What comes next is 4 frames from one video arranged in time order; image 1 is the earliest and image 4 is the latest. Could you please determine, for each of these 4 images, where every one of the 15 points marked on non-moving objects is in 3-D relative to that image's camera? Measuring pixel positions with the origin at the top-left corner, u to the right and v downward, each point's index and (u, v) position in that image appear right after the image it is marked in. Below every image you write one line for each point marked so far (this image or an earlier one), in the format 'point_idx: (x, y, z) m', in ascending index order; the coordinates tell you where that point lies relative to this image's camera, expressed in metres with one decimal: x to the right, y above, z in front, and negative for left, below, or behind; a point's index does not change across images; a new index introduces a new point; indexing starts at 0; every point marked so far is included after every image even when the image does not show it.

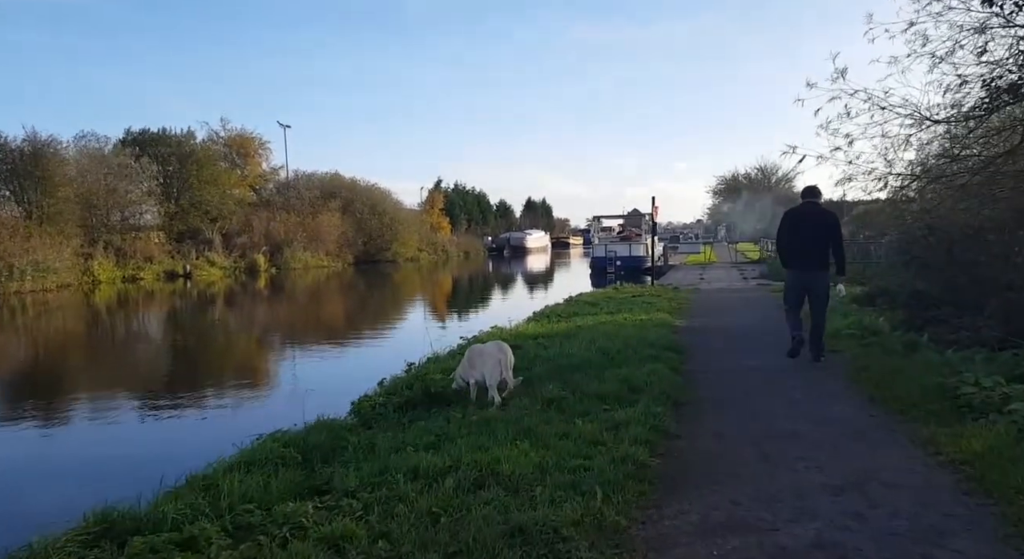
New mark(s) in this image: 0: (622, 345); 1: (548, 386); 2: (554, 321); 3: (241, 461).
0: (+1.3, -0.8, +8.2) m
1: (+0.3, -0.9, +6.0) m
2: (+0.7, -0.7, +11.5) m
3: (-1.6, -1.1, +4.3) m
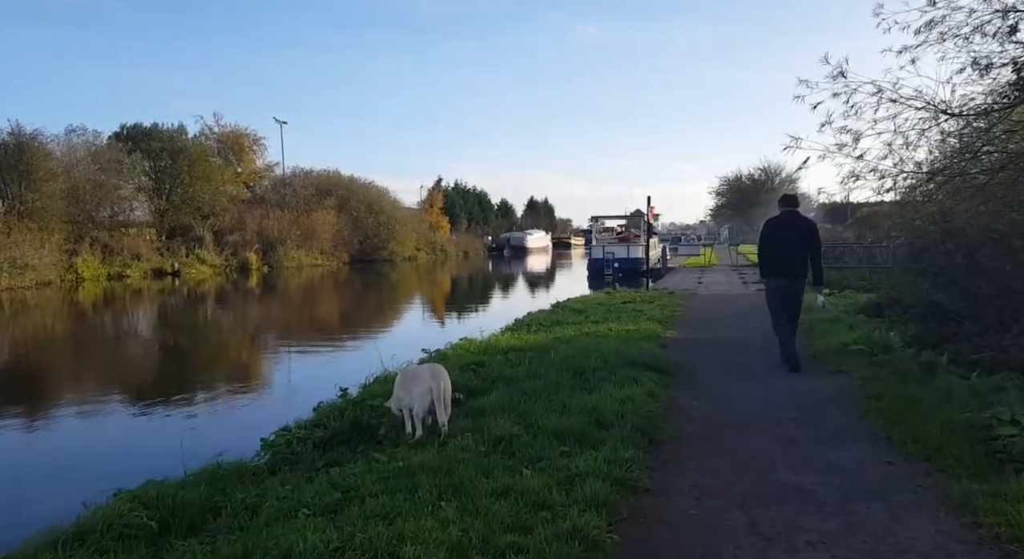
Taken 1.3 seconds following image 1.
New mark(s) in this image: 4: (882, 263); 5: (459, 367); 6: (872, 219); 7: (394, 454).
0: (+0.9, -0.9, +7.3) m
1: (-0.1, -1.0, +5.1) m
2: (+0.3, -0.8, +10.5) m
3: (-2.0, -1.2, +3.3) m
4: (+9.5, +0.4, +18.2) m
5: (-0.6, -0.9, +7.4) m
6: (+6.9, +1.1, +13.6) m
7: (-0.7, -1.1, +4.4) m
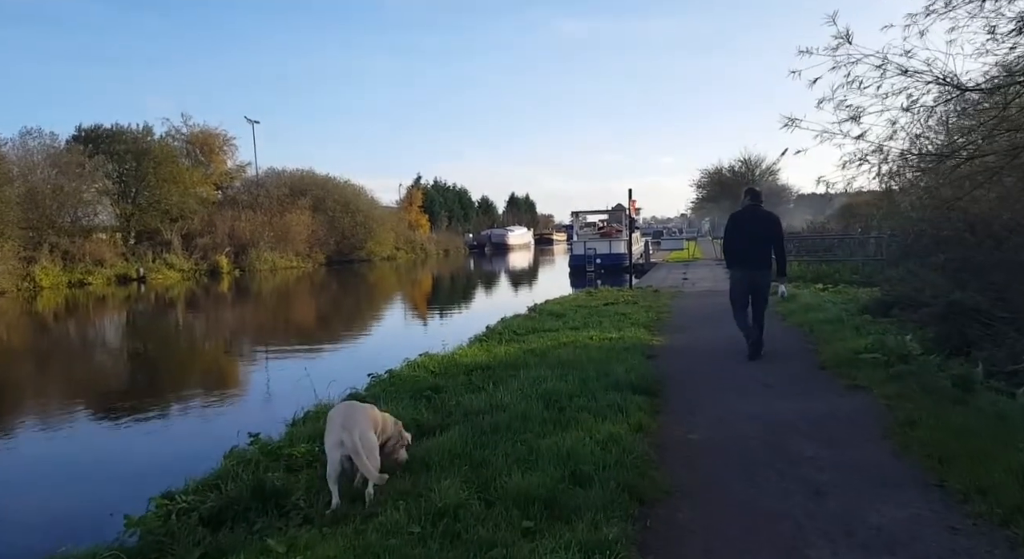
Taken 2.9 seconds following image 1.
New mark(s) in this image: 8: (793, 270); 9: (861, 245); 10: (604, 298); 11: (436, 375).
0: (+0.6, -0.9, +6.1) m
1: (-0.4, -1.1, +3.9) m
2: (-0.1, -0.8, +9.3) m
3: (-2.2, -1.3, +2.1) m
4: (+8.8, +0.6, +17.3) m
5: (-0.9, -1.0, +6.3) m
6: (+6.4, +1.2, +12.6) m
7: (-1.0, -1.2, +3.3) m
8: (+7.6, +0.2, +19.3) m
9: (+9.4, +0.9, +19.1) m
10: (+2.1, -0.4, +16.0) m
11: (-0.7, -0.9, +7.1) m
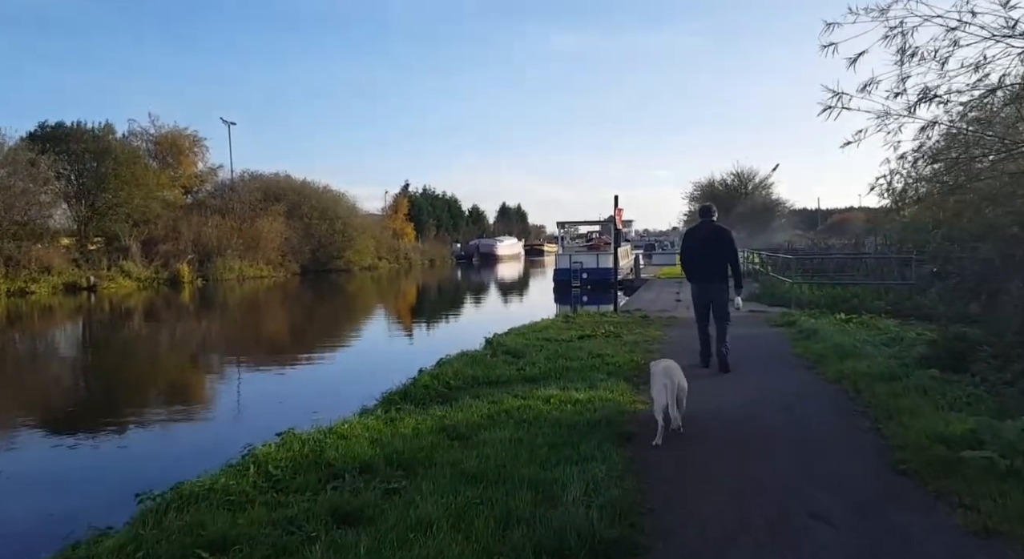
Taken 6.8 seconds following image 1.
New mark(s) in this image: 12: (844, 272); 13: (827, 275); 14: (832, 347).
0: (-0.1, -1.2, +3.3) m
1: (-1.0, -1.3, +1.1) m
2: (-0.8, -1.1, +6.5) m
3: (-2.9, -1.5, -0.7) m
4: (+8.1, 0.0, +14.6) m
5: (-1.6, -1.3, +3.4) m
6: (+5.7, +0.8, +9.9) m
7: (-1.6, -1.4, +0.4) m
8: (+6.8, -0.3, +16.6) m
9: (+8.6, +0.3, +16.4) m
10: (+1.3, -0.9, +13.2) m
11: (-1.4, -1.2, +4.2) m
12: (+8.7, +0.2, +18.5) m
13: (+8.3, +0.1, +18.5) m
14: (+4.2, -0.9, +9.2) m
